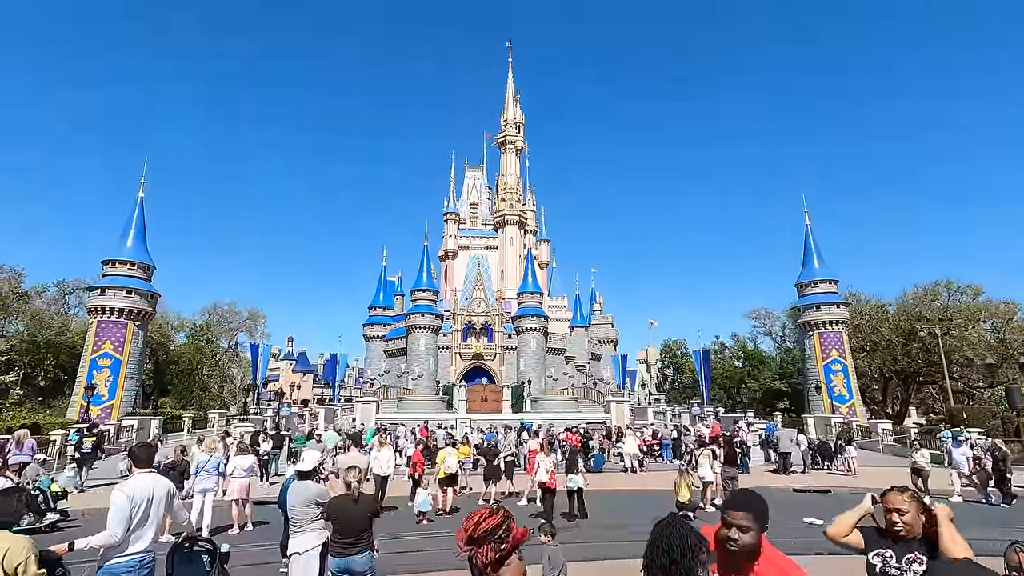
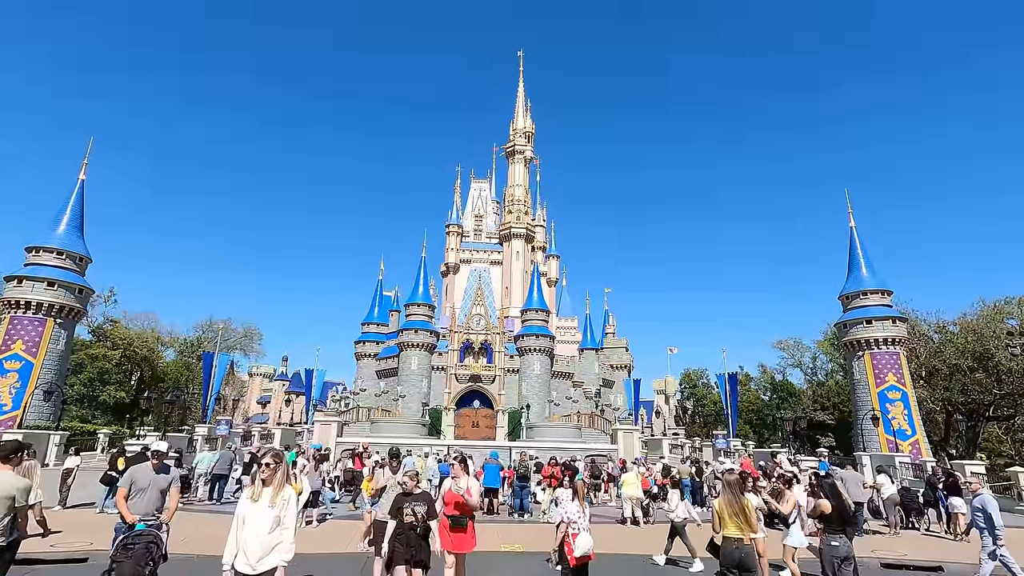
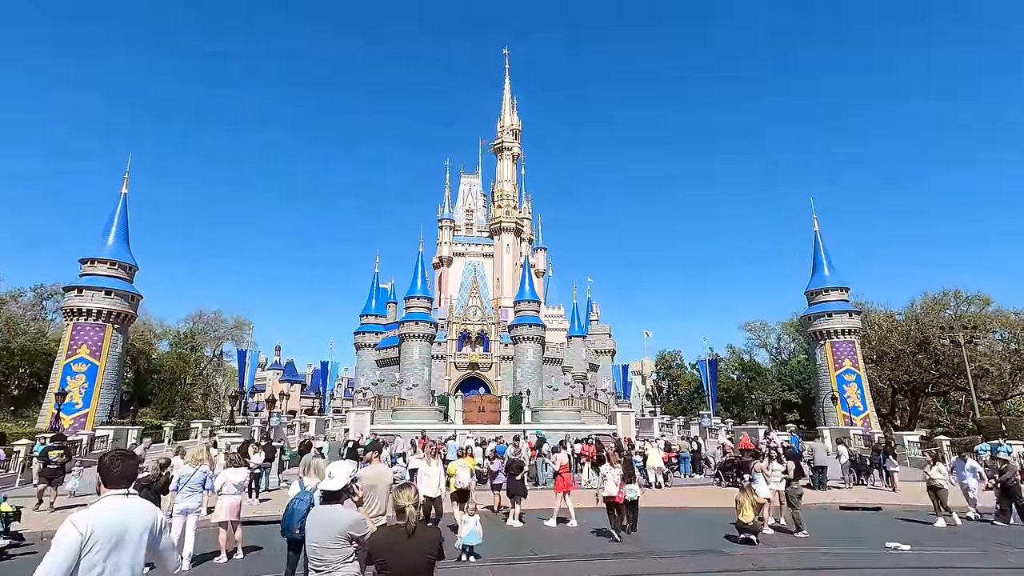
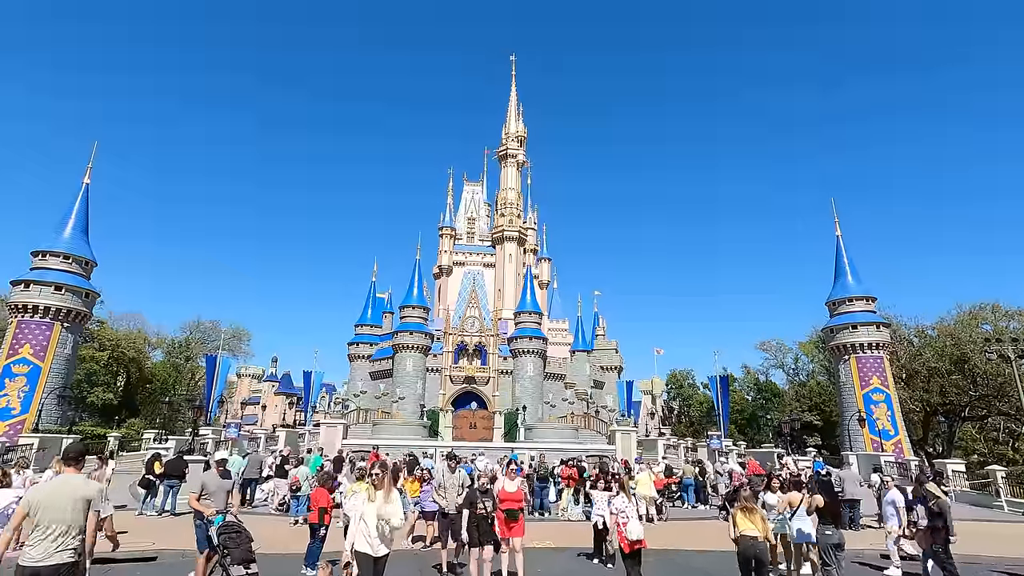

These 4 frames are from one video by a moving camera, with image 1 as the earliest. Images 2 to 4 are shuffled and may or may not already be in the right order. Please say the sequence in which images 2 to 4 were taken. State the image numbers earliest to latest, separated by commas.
3, 4, 2
